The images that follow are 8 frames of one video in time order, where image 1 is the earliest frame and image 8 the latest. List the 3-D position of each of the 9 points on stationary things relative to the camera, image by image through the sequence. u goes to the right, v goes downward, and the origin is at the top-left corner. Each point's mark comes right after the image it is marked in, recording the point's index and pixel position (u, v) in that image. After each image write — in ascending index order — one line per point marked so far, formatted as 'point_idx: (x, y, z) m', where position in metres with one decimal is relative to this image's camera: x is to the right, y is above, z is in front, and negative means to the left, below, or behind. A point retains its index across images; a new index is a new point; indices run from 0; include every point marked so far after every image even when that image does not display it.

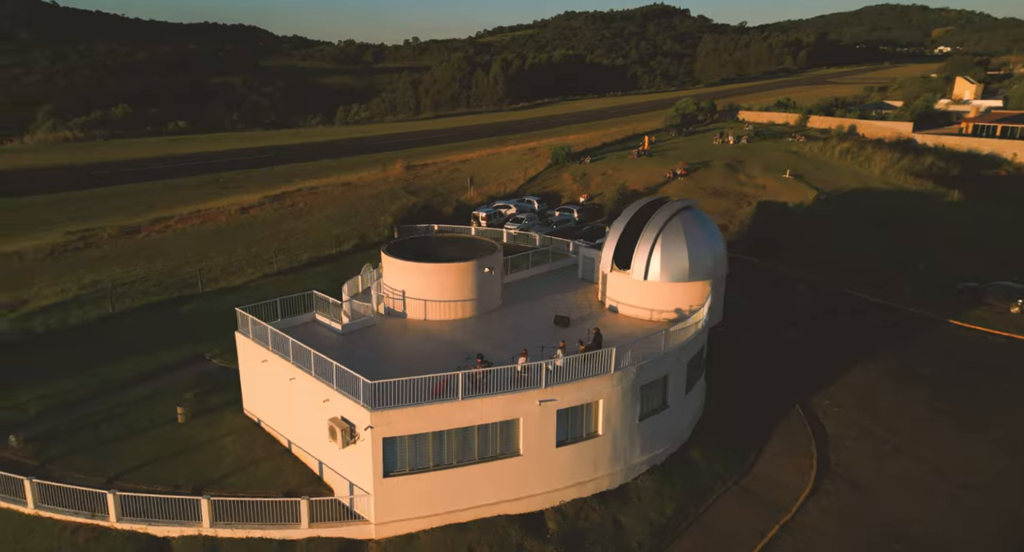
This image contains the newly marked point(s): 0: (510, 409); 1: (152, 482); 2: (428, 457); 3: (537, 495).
0: (0.0, -3.2, +15.9) m
1: (-9.6, -5.3, +17.4) m
2: (-2.0, -4.3, +15.7) m
3: (+0.6, -5.6, +16.9) m
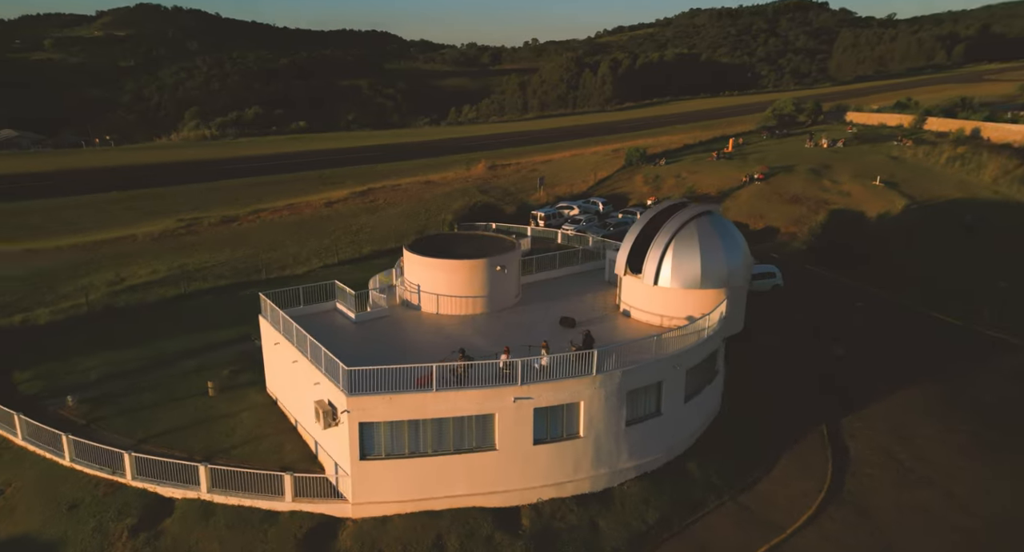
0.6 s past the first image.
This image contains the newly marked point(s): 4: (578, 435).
0: (-0.7, -3.2, +16.3) m
1: (-10.0, -4.8, +19.2) m
2: (-2.7, -4.2, +16.4) m
3: (0.0, -5.6, +17.2) m
4: (+1.7, -4.2, +17.4) m
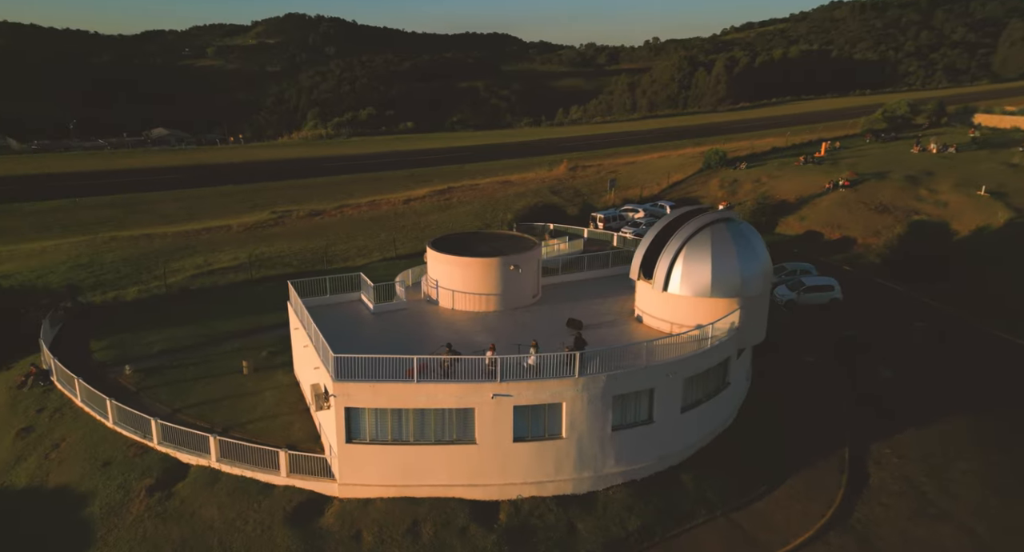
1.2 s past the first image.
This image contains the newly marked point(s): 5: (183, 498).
0: (-1.2, -3.1, +16.8) m
1: (-10.1, -4.4, +21.1) m
2: (-3.2, -4.1, +17.2) m
3: (-0.6, -5.6, +17.5) m
4: (+1.2, -4.3, +17.5) m
5: (-9.0, -6.0, +17.9) m
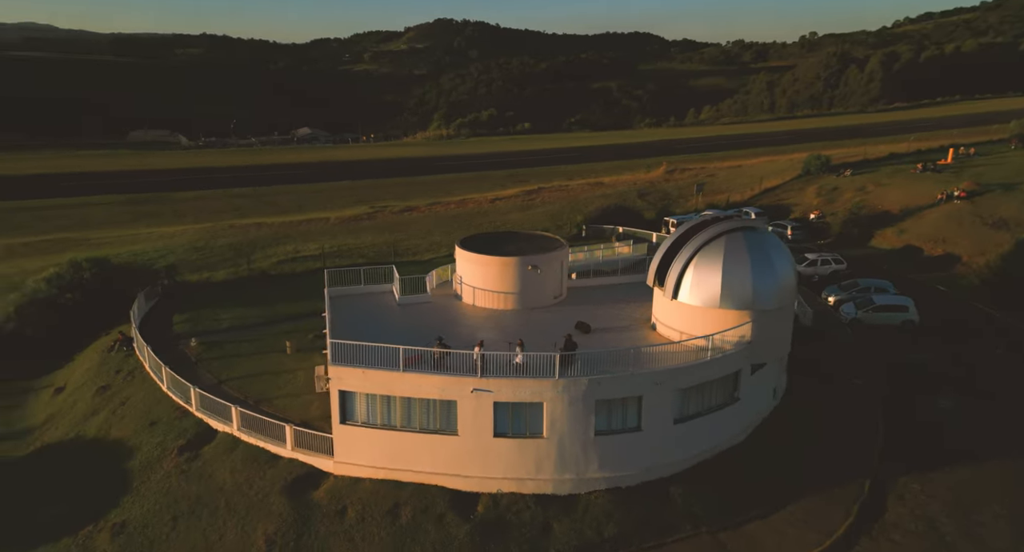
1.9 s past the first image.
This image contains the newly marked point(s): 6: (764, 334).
0: (-1.8, -3.0, +17.4) m
1: (-9.7, -3.9, +23.3) m
2: (-3.7, -3.9, +18.2) m
3: (-1.1, -5.5, +18.1) m
4: (+0.7, -4.3, +17.7) m
5: (-9.4, -5.5, +19.9) m
6: (+7.6, -1.7, +19.8) m
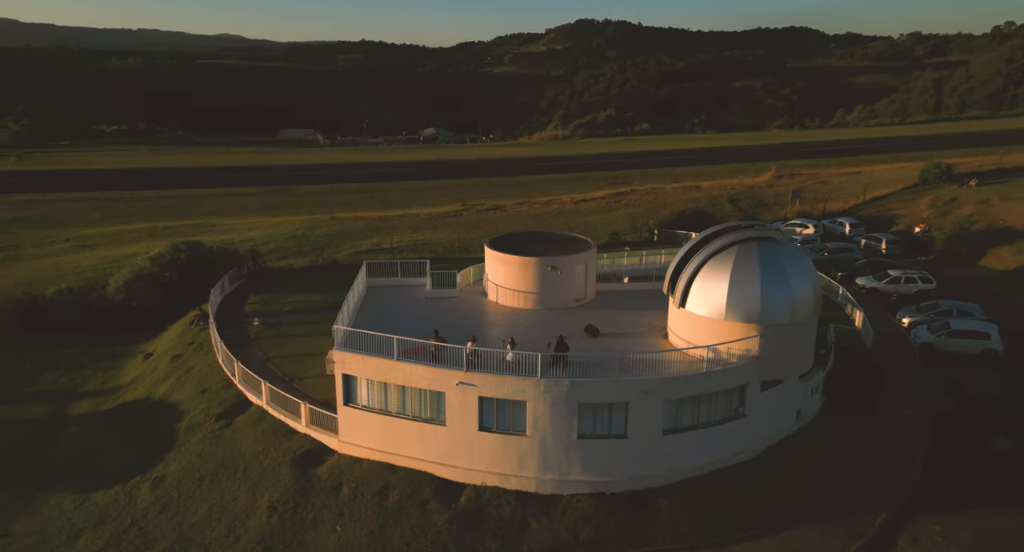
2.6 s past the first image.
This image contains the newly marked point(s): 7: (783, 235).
0: (-2.1, -2.9, +18.2) m
1: (-9.0, -3.4, +25.3) m
2: (-4.0, -3.7, +19.3) m
3: (-1.5, -5.4, +18.7) m
4: (+0.3, -4.3, +18.0) m
5: (-9.3, -5.0, +22.0) m
6: (+7.5, -2.1, +18.8) m
7: (+8.0, +1.2, +19.5) m
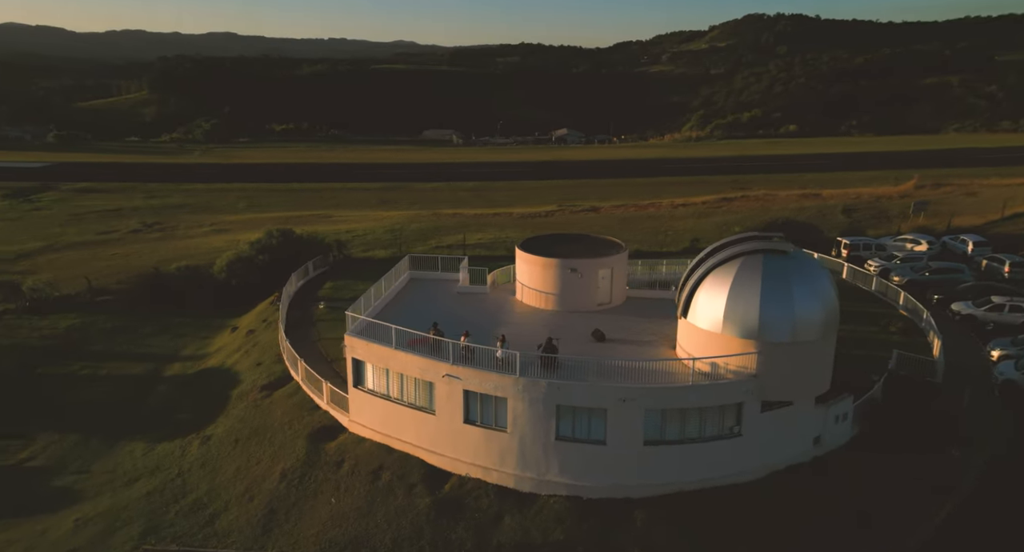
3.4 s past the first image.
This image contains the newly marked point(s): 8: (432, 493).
0: (-2.5, -2.7, +19.0) m
1: (-7.7, -2.9, +27.4) m
2: (-4.1, -3.4, +20.5) m
3: (-1.9, -5.3, +19.4) m
4: (-0.2, -4.3, +18.3) m
5: (-8.8, -4.5, +24.3) m
6: (+7.1, -2.5, +17.7) m
7: (+7.9, +0.8, +18.2) m
8: (-2.3, -6.3, +18.9) m
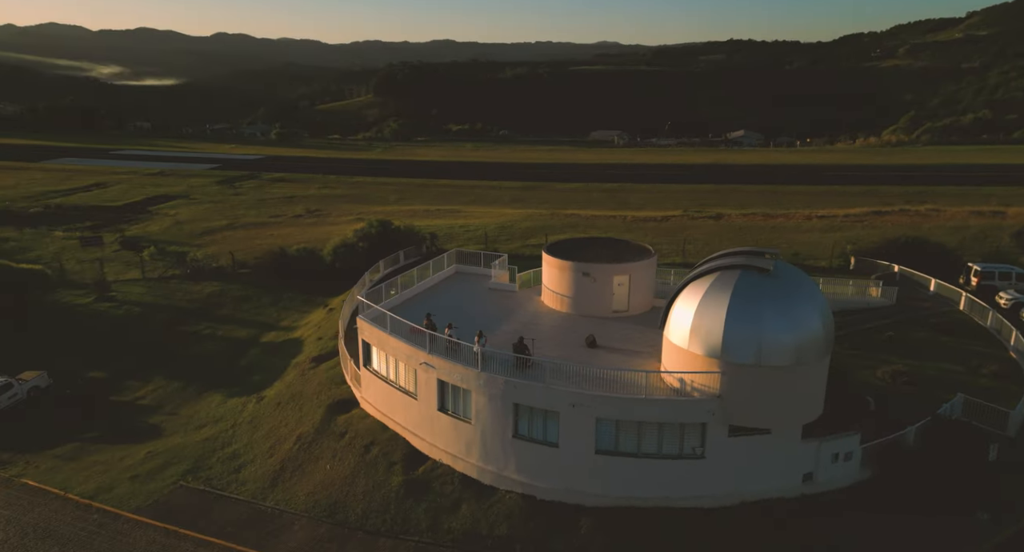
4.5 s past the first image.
0: (-3.2, -2.5, +20.3) m
1: (-6.0, -2.4, +29.8) m
2: (-4.3, -3.1, +22.1) m
3: (-2.7, -5.1, +20.5) m
4: (-1.3, -4.2, +19.0) m
5: (-8.0, -3.9, +27.0) m
6: (+5.8, -2.9, +16.4) m
7: (+6.9, +0.3, +16.7) m
8: (-3.2, -6.0, +20.2) m
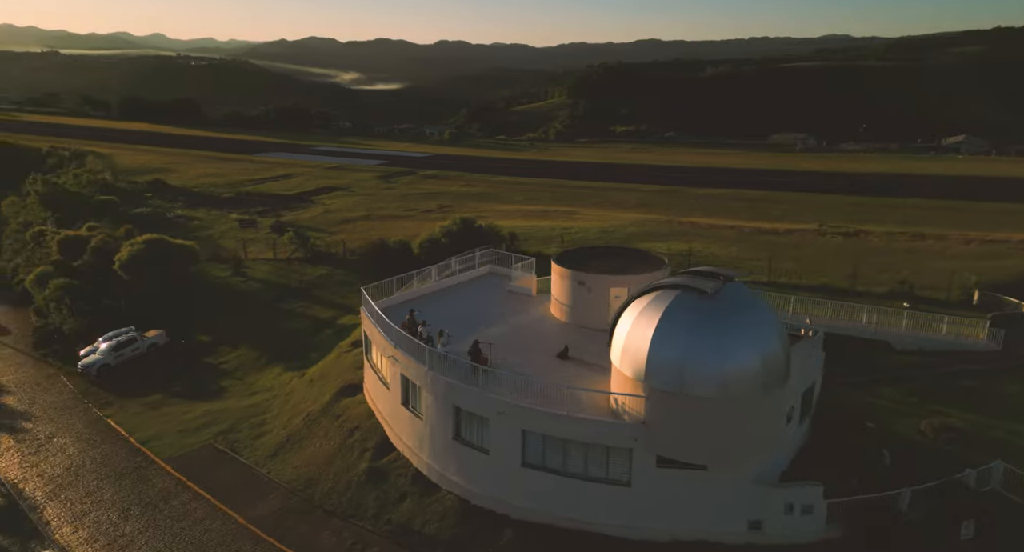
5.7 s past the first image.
0: (-4.1, -2.4, +21.1) m
1: (-4.3, -2.2, +31.0) m
2: (-4.8, -2.9, +23.2) m
3: (-3.7, -5.0, +21.2) m
4: (-2.7, -4.2, +19.4) m
5: (-7.0, -3.5, +28.9) m
6: (+3.5, -3.4, +15.1) m
7: (+4.9, -0.3, +15.0) m
8: (-4.4, -5.9, +21.0) m
